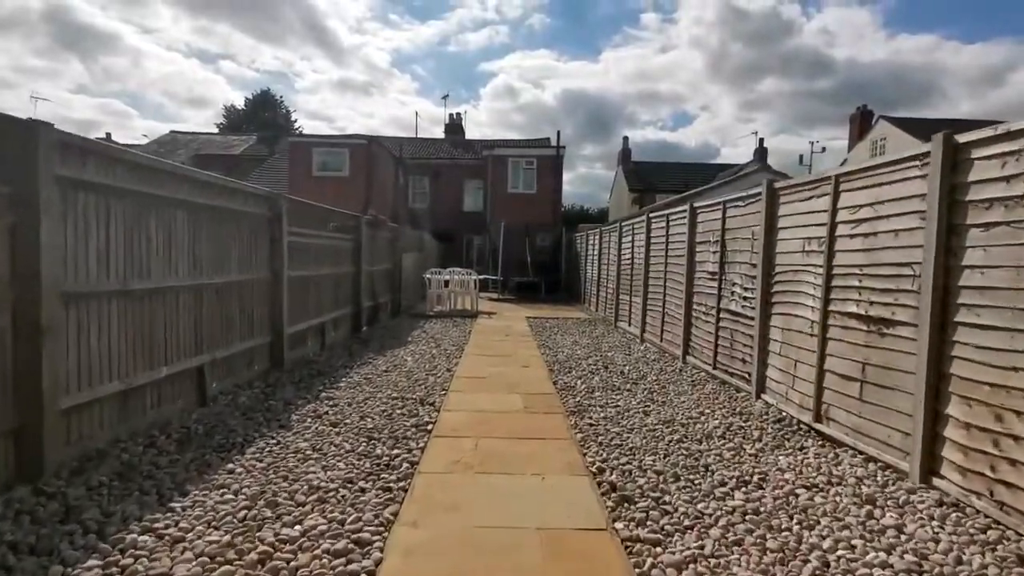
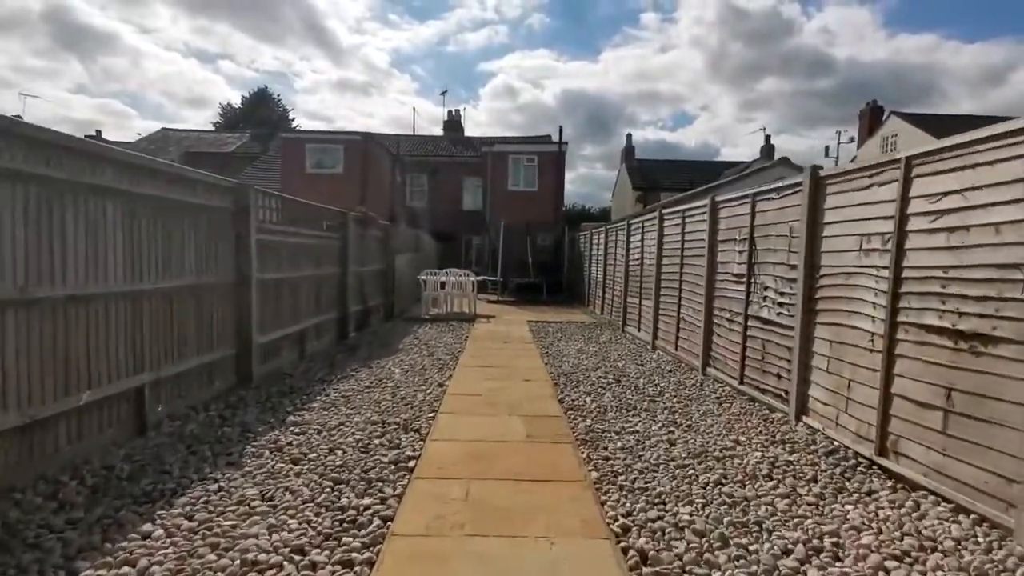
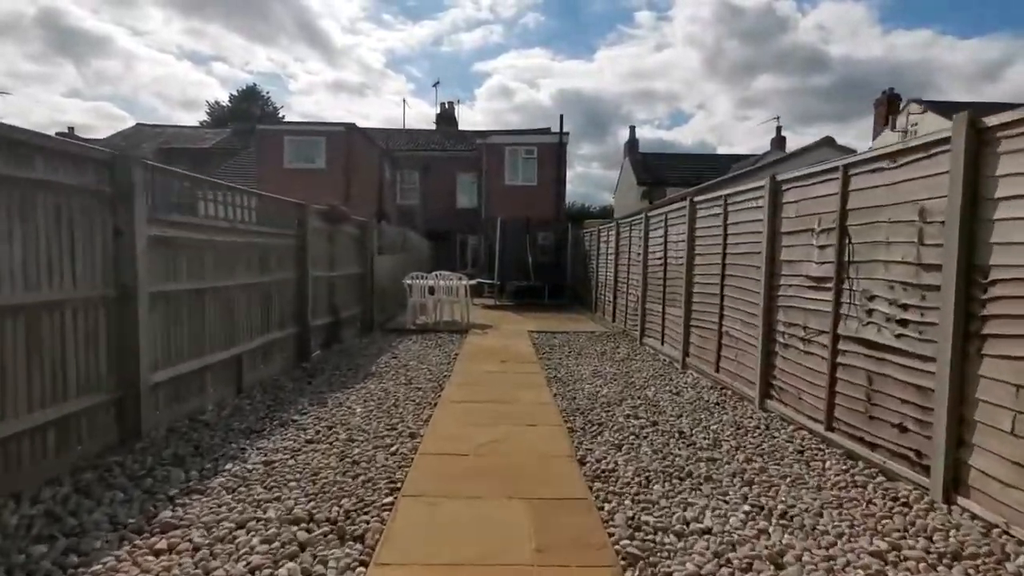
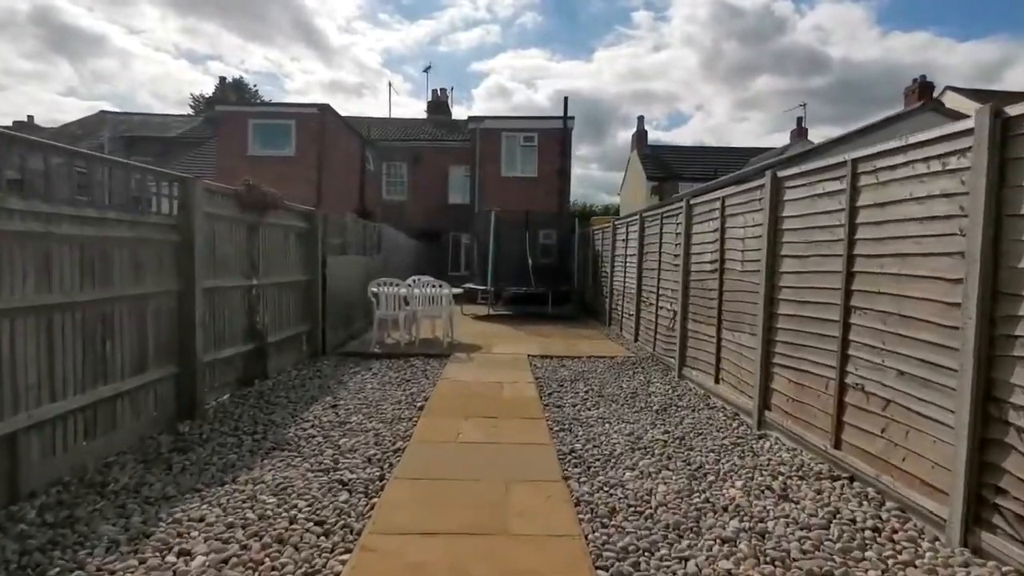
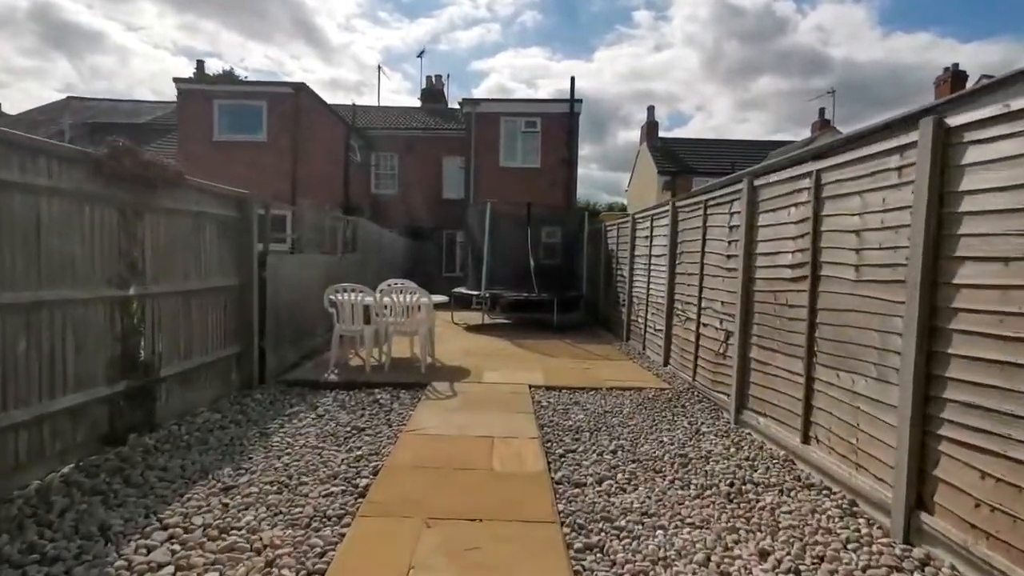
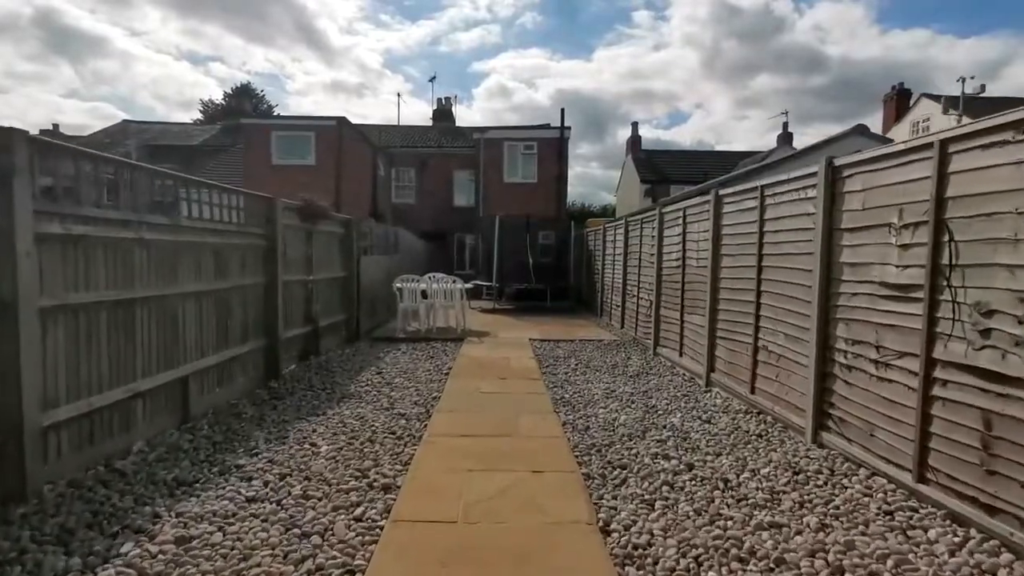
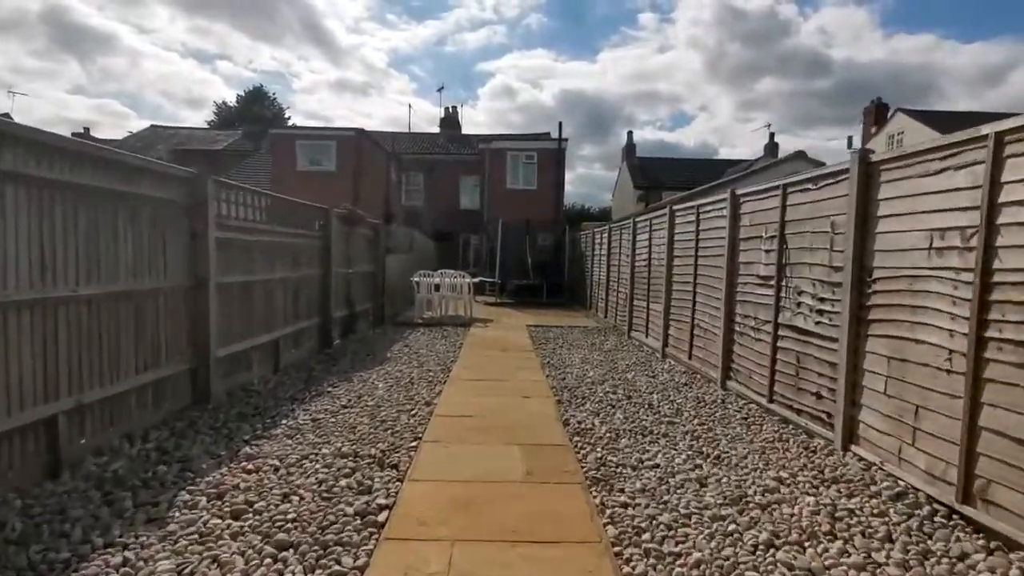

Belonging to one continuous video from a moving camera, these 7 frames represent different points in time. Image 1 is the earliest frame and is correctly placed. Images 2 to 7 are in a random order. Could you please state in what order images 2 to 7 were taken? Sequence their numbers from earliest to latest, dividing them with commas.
2, 7, 3, 6, 4, 5
